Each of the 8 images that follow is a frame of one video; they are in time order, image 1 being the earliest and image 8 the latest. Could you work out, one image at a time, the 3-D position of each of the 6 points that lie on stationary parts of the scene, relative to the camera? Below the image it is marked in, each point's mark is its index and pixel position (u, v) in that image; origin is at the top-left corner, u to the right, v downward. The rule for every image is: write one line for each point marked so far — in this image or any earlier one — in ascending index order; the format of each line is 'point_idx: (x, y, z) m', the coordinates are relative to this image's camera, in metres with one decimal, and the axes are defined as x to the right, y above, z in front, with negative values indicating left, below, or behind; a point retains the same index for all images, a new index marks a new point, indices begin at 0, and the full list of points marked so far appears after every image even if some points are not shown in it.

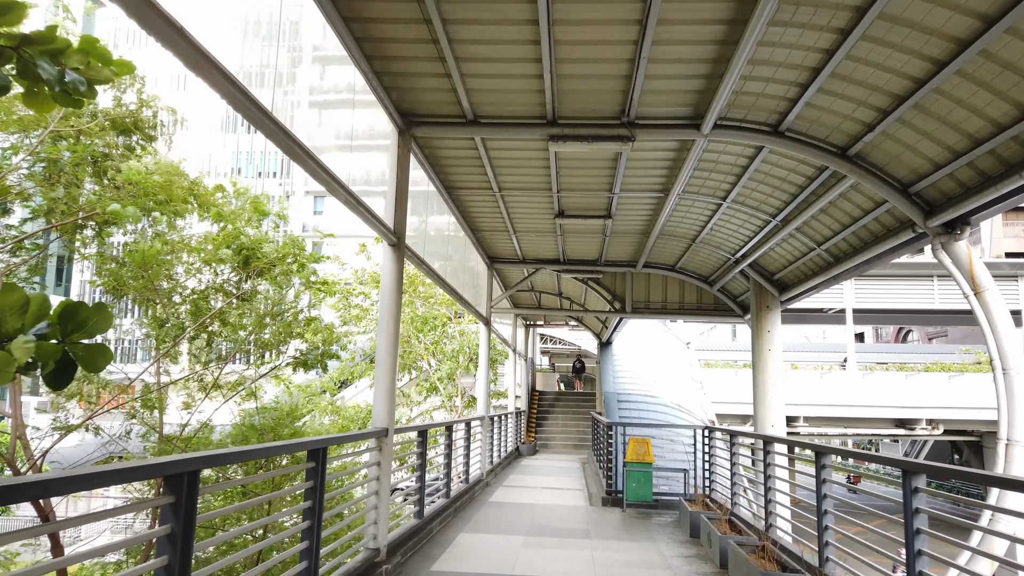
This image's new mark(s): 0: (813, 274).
0: (+3.2, +0.2, +7.9) m
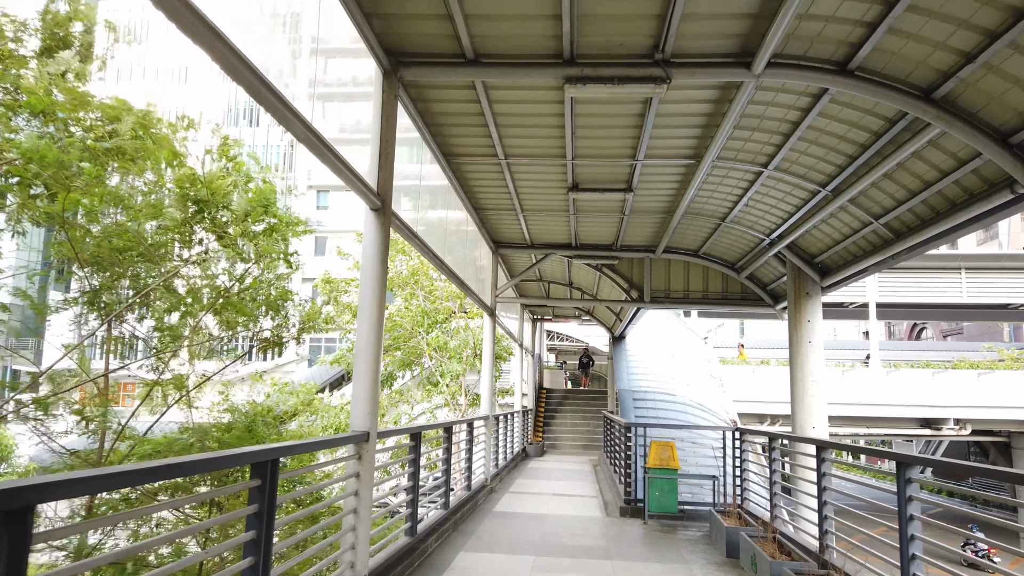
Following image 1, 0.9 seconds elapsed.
0: (+3.2, +0.3, +7.0) m
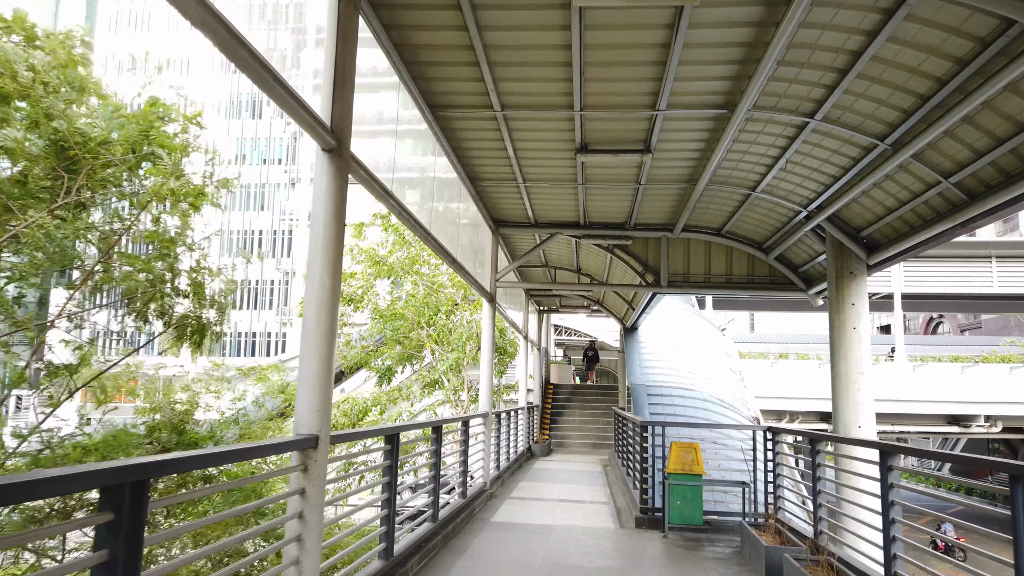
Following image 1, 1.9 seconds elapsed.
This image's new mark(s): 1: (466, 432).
0: (+3.2, +0.5, +6.0) m
1: (-0.5, -1.4, +7.5) m
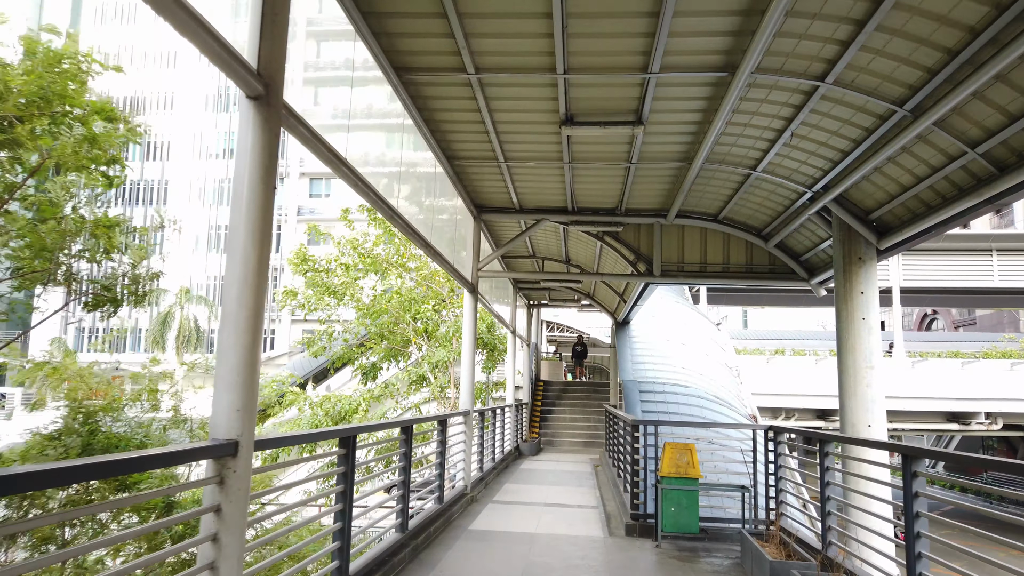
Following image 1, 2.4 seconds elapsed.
0: (+3.1, +0.6, +5.4) m
1: (-0.6, -1.3, +6.9) m
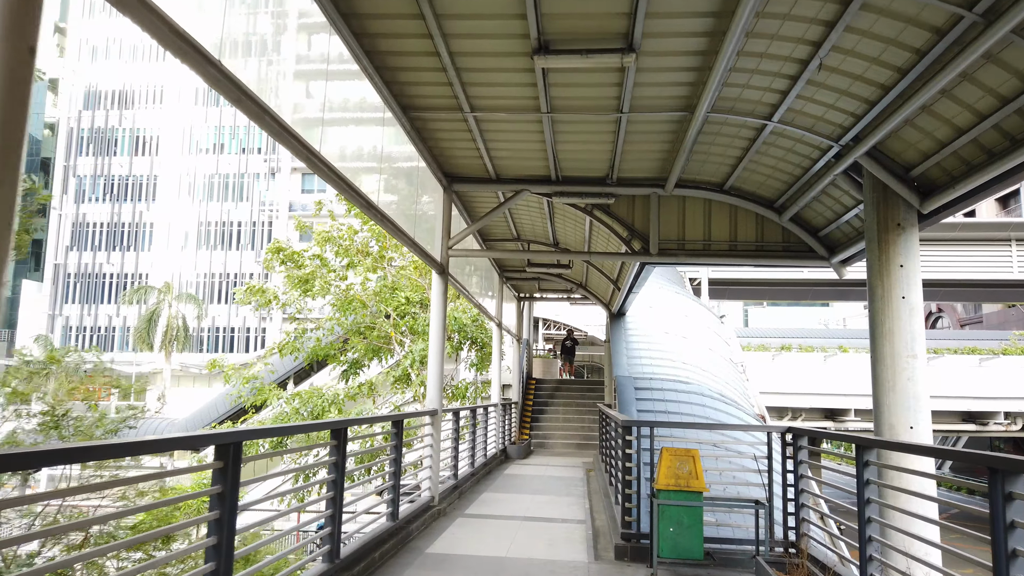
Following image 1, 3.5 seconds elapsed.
0: (+2.8, +0.8, +4.4) m
1: (-0.9, -1.1, +5.9) m
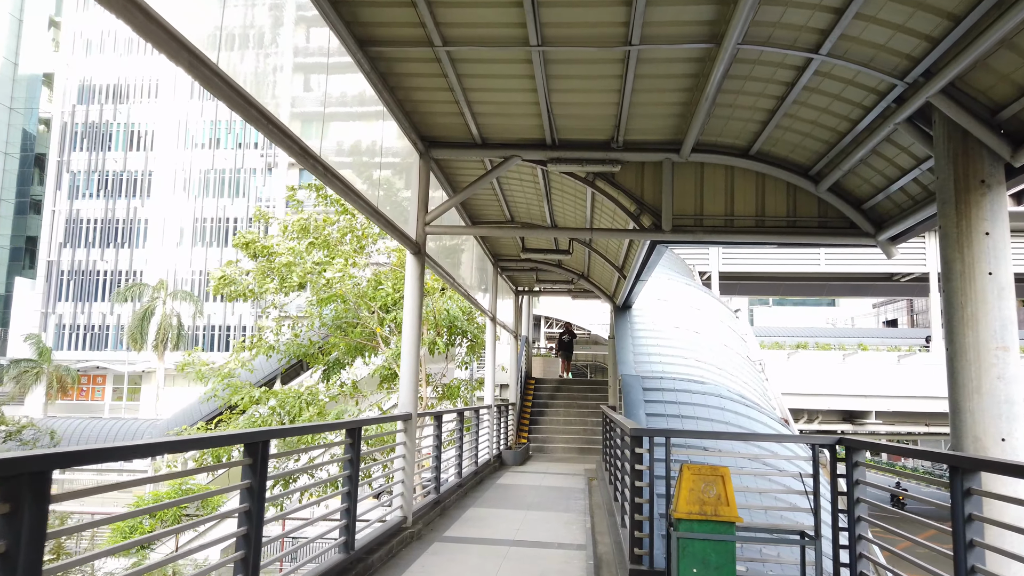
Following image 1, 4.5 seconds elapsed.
0: (+2.7, +0.9, +3.3) m
1: (-1.0, -1.0, +4.8) m
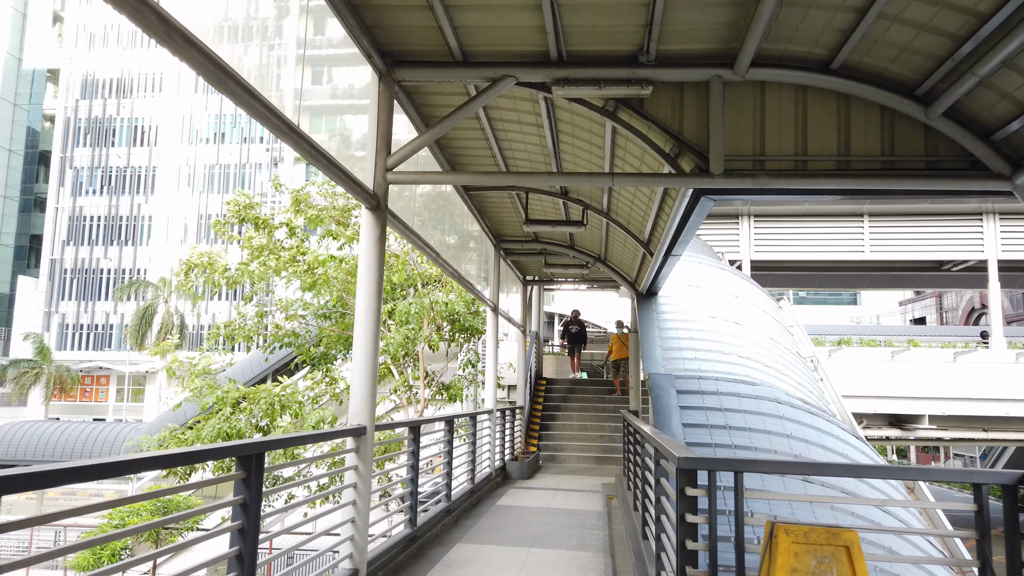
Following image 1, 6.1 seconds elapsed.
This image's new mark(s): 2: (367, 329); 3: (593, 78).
0: (+2.6, +1.1, +1.6) m
1: (-1.0, -0.8, +3.2) m
2: (-0.9, -0.2, +4.5) m
3: (+0.5, +1.3, +4.6) m
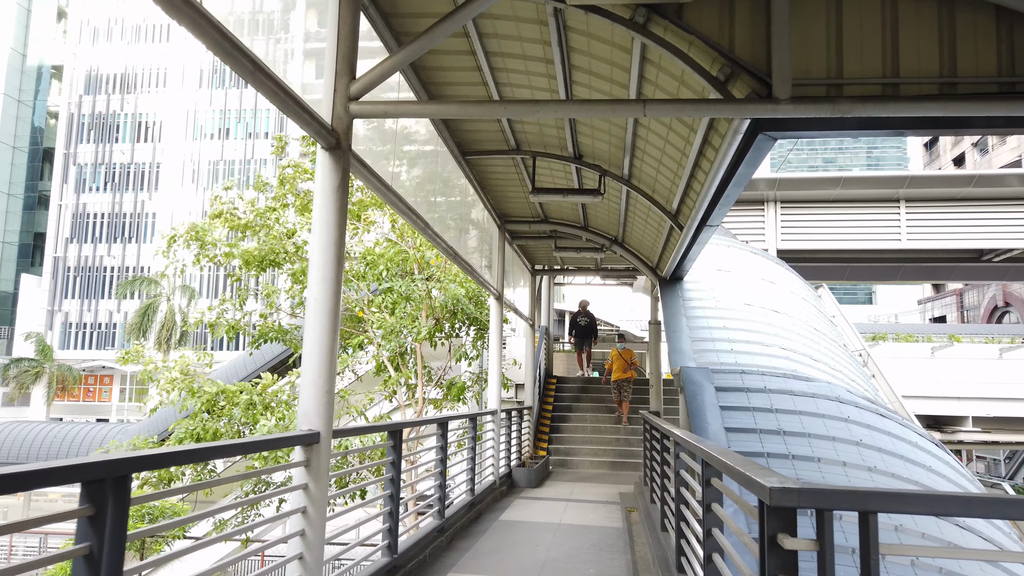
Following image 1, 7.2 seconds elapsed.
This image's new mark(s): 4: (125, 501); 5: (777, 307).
0: (+2.6, +1.3, +0.5) m
1: (-1.1, -0.6, +2.2) m
2: (-0.9, -0.1, +3.5) m
3: (+0.5, +1.4, +3.5) m
4: (-1.0, -0.5, +2.2) m
5: (+3.4, -0.3, +10.4) m
